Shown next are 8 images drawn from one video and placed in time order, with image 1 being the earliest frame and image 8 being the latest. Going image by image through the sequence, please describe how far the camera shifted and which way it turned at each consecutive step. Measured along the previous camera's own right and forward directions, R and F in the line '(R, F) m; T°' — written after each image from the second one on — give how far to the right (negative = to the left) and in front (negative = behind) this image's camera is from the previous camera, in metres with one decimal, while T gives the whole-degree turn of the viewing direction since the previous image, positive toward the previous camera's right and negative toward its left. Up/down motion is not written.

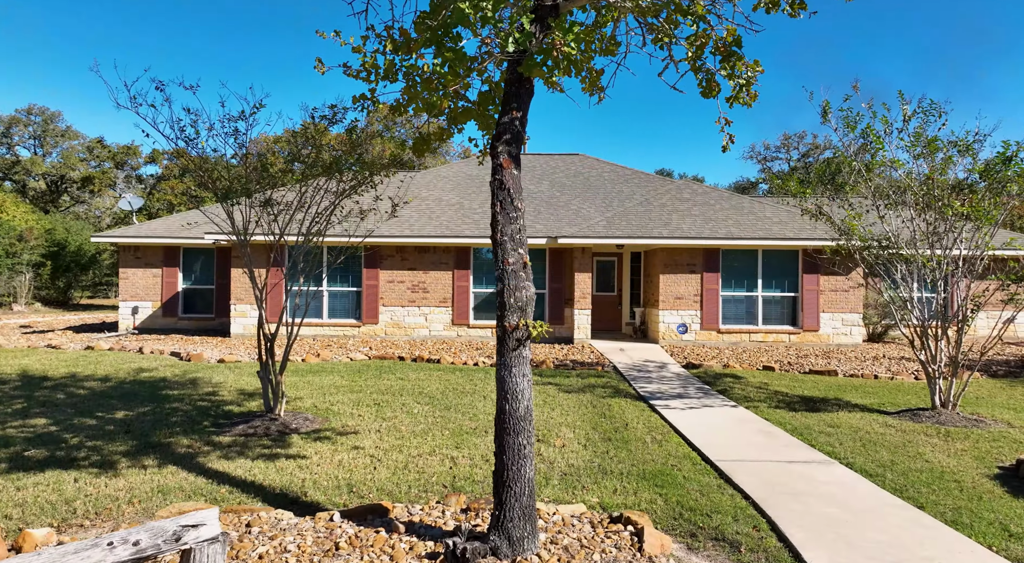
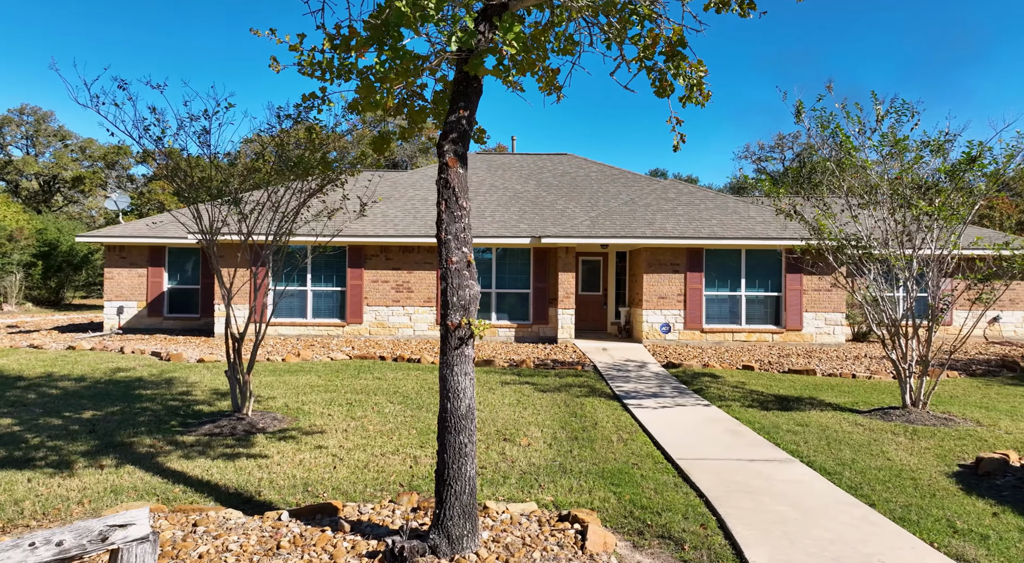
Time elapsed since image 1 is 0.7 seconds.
(+0.3, 0.0) m; 0°
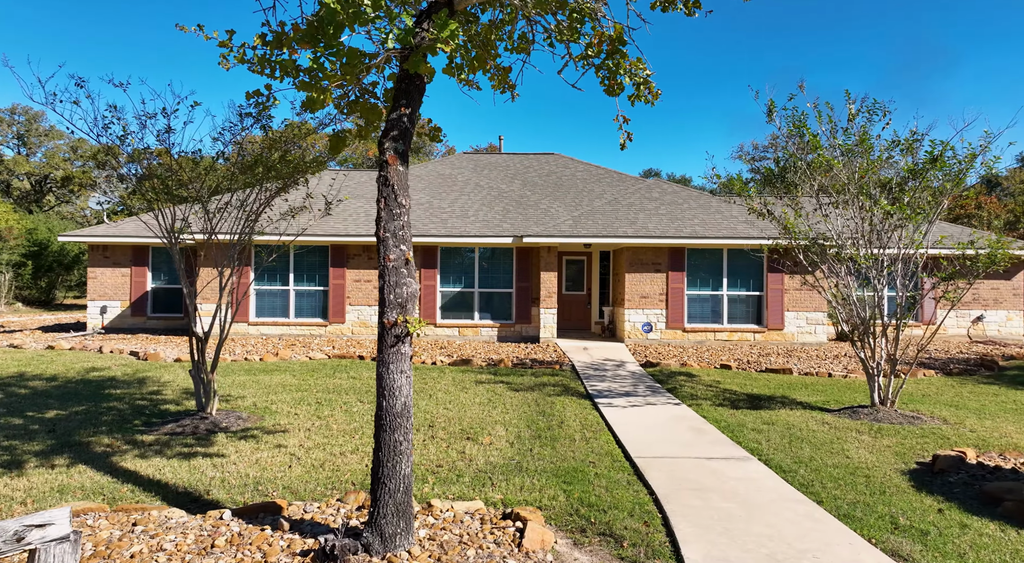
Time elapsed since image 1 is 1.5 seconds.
(+0.3, 0.0) m; 0°
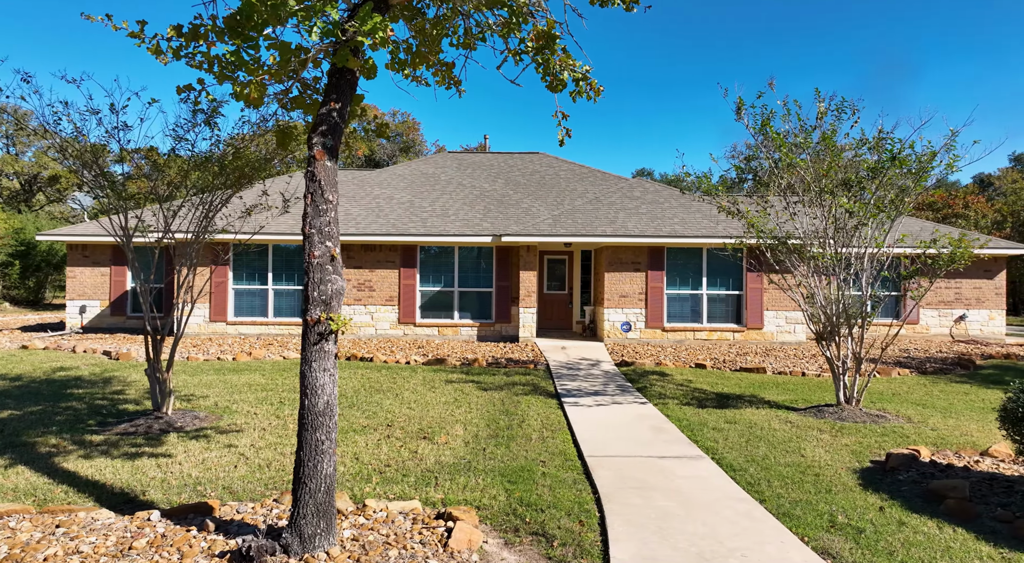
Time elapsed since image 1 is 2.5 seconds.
(+0.4, 0.0) m; 0°
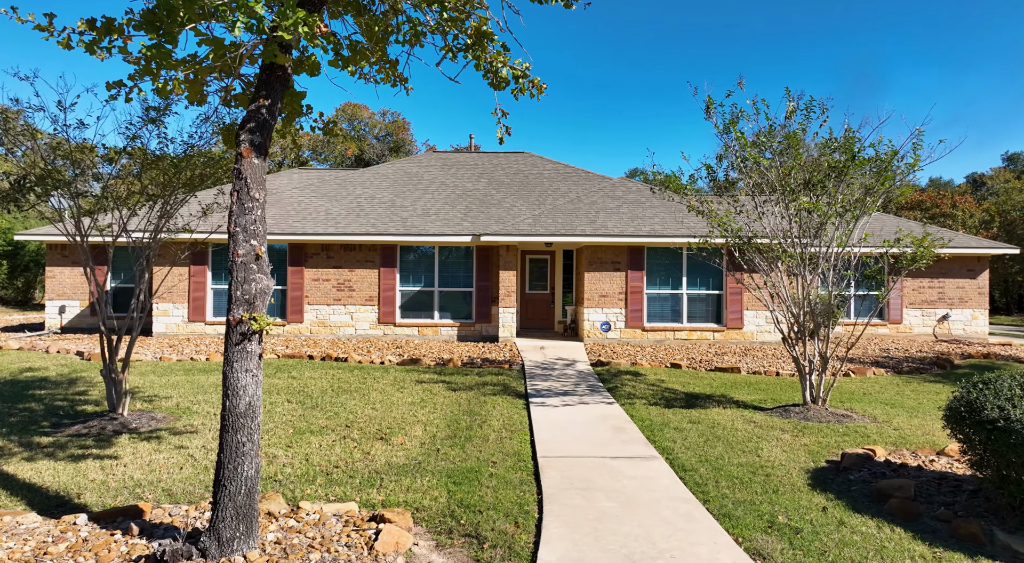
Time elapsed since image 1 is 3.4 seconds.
(+0.3, 0.0) m; 0°
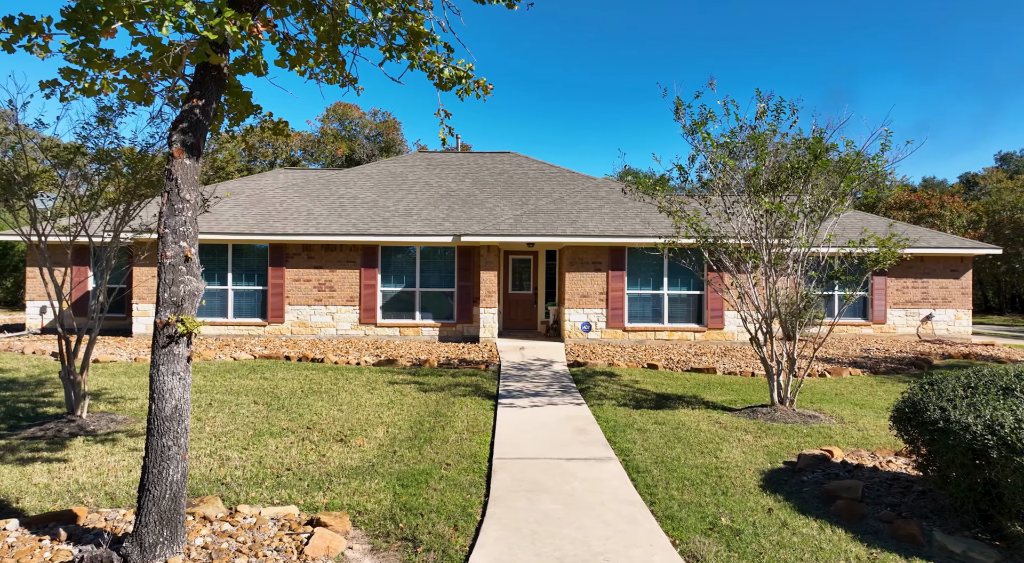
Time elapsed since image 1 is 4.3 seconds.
(+0.3, 0.0) m; 0°
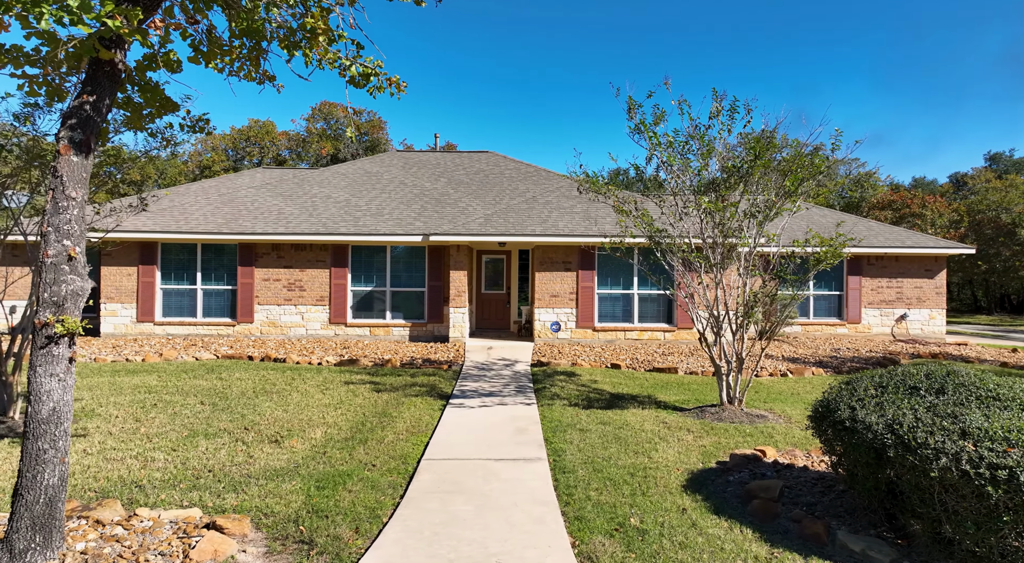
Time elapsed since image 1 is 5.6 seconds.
(+0.5, 0.0) m; +1°
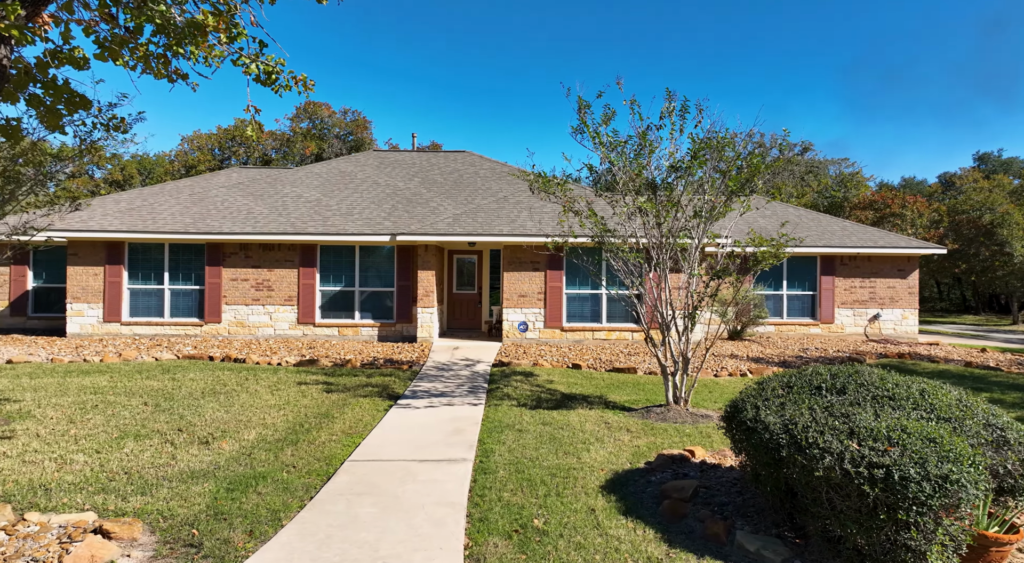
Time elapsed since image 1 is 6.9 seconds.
(+0.5, 0.0) m; +1°
